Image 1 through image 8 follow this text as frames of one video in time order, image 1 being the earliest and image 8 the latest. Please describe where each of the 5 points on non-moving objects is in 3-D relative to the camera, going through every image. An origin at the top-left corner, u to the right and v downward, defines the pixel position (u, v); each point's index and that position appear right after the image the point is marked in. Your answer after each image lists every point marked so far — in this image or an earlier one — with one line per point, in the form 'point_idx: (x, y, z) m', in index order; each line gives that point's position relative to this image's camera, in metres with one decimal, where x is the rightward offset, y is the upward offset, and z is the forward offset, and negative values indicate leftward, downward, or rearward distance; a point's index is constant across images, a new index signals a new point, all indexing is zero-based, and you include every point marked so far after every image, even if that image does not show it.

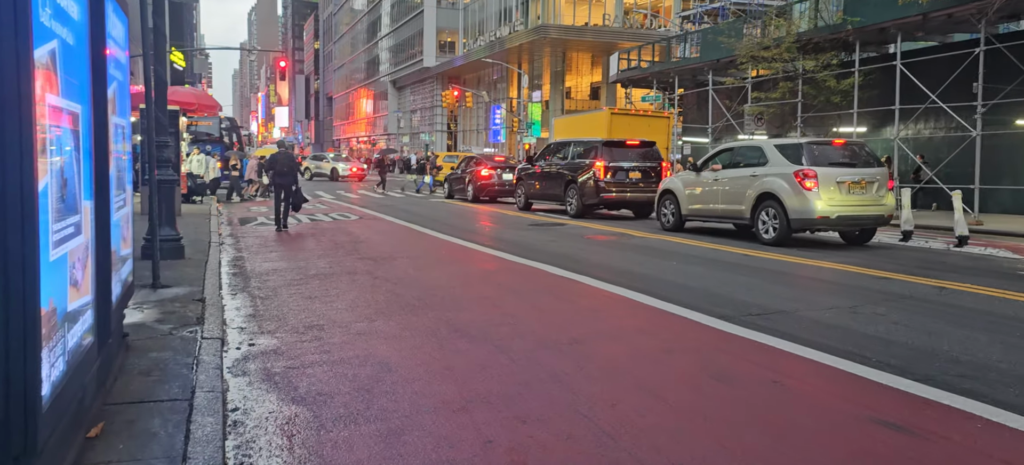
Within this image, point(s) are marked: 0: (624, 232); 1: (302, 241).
0: (+2.2, 0.0, +15.1) m
1: (-3.9, -0.2, +14.2) m
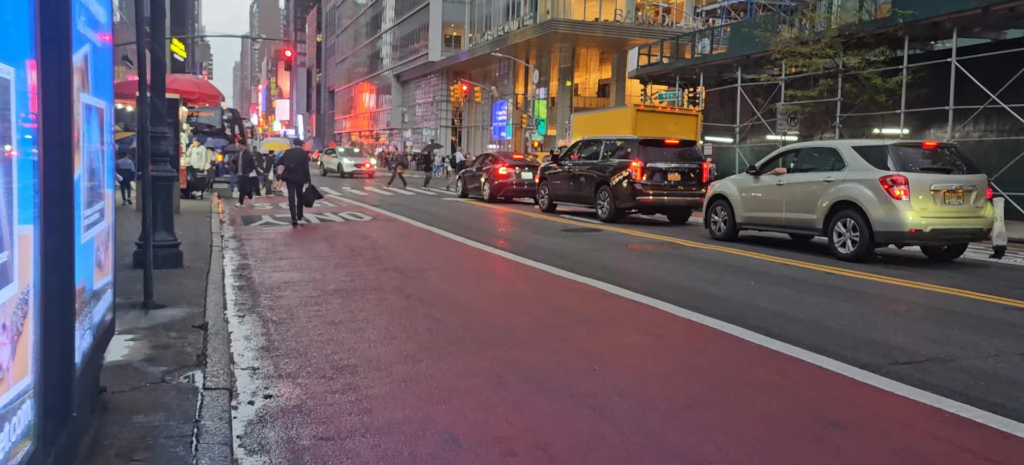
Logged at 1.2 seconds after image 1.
0: (+2.8, -0.1, +13.7) m
1: (-3.3, -0.2, +12.8) m
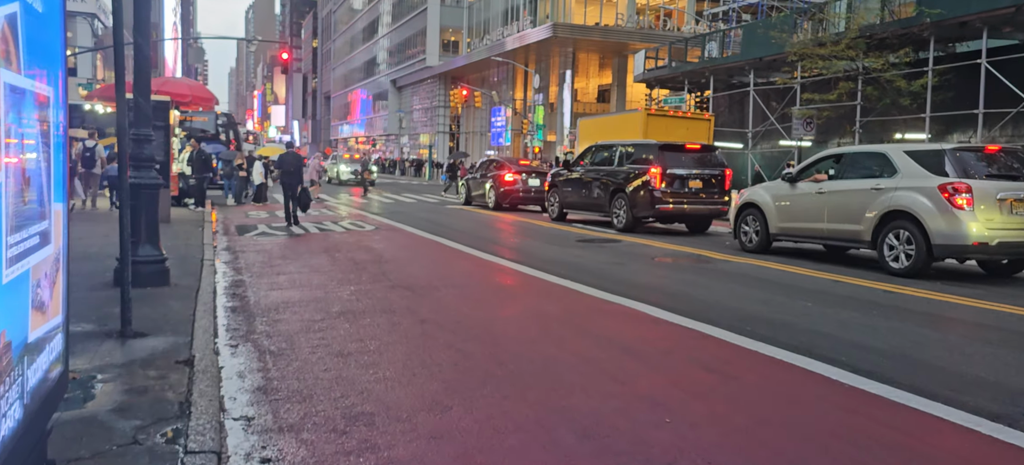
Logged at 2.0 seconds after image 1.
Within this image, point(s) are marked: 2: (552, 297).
0: (+3.1, -0.3, +12.7) m
1: (-3.0, -0.4, +11.8) m
2: (+0.4, -0.7, +8.4) m
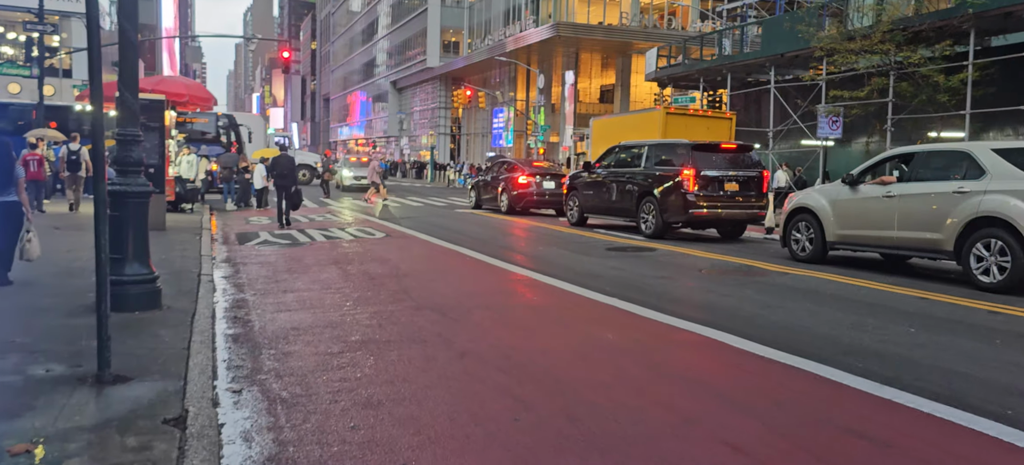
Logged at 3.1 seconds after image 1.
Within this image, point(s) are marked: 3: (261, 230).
0: (+3.5, -0.4, +11.6) m
1: (-2.6, -0.5, +10.7) m
2: (+0.9, -0.8, +7.2) m
3: (-5.5, 0.0, +17.0) m
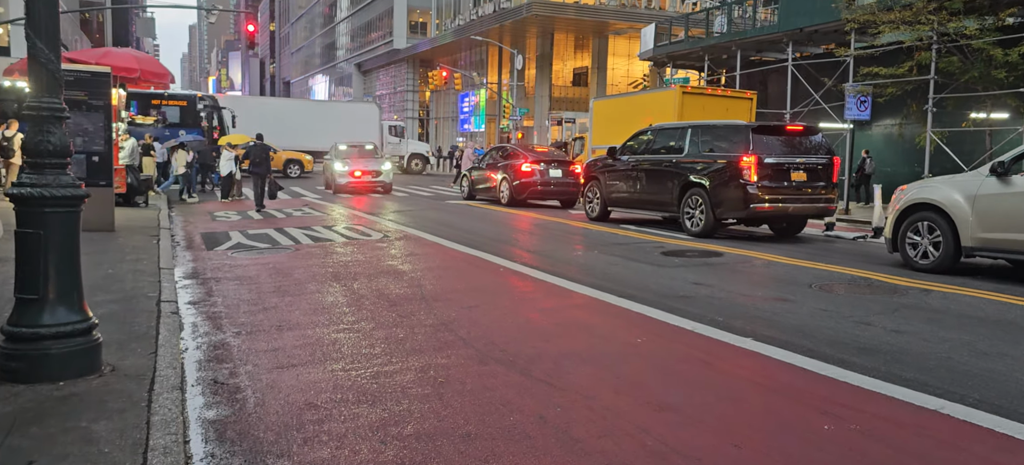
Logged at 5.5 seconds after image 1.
0: (+4.1, -0.5, +9.3) m
1: (-2.0, -0.6, +8.1) m
2: (+1.6, -0.9, +4.8) m
3: (-5.2, +0.1, +14.3) m
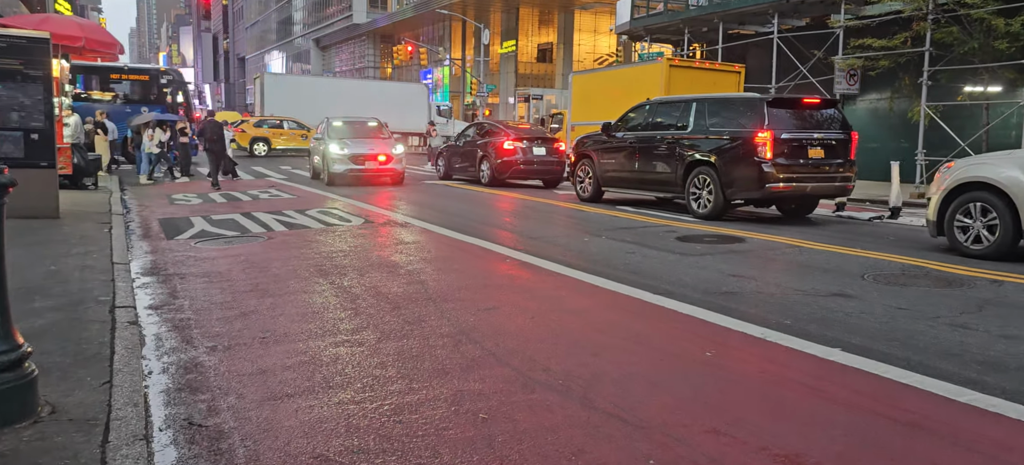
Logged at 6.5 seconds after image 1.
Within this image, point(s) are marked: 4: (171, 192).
0: (+4.1, -0.3, +8.4) m
1: (-1.8, -0.5, +6.9) m
2: (+2.0, -0.9, +3.9) m
3: (-5.3, +0.3, +12.9) m
4: (-7.5, +0.9, +17.0) m
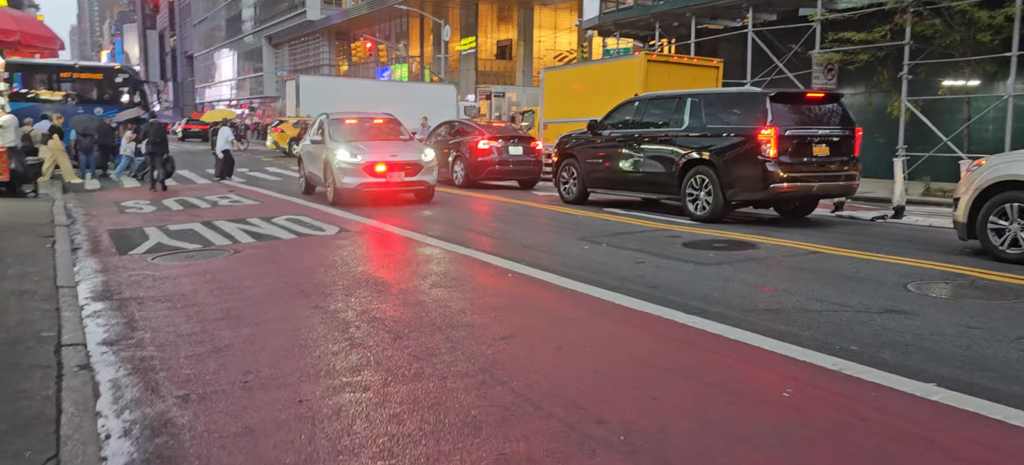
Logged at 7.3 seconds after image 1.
0: (+4.2, -0.3, +7.8) m
1: (-1.7, -0.7, +6.0) m
2: (+2.3, -1.0, +3.1) m
3: (-5.6, +0.1, +11.8) m
4: (-7.9, +0.7, +15.7) m
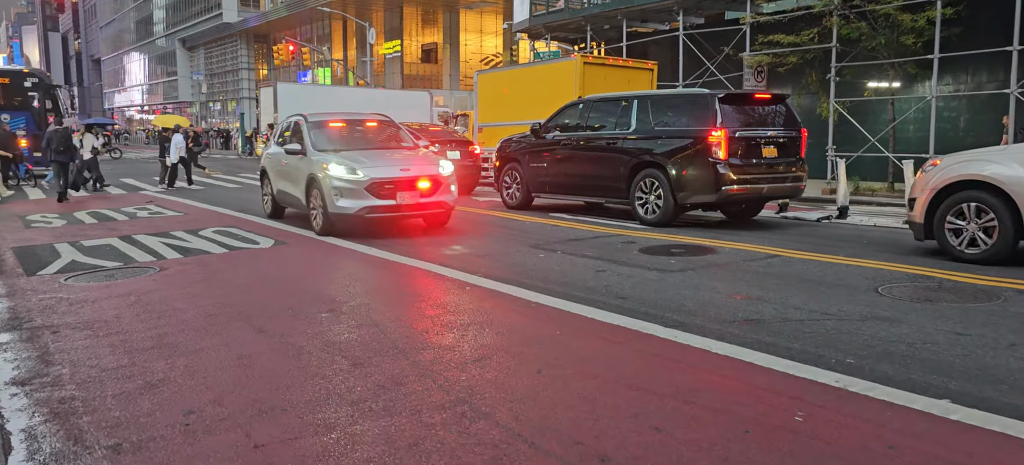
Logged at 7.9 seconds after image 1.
0: (+3.7, -0.4, +7.7) m
1: (-1.9, -0.8, +5.4) m
2: (+2.3, -1.0, +2.9) m
3: (-6.3, -0.1, +10.8) m
4: (-9.1, +0.4, +14.4) m
